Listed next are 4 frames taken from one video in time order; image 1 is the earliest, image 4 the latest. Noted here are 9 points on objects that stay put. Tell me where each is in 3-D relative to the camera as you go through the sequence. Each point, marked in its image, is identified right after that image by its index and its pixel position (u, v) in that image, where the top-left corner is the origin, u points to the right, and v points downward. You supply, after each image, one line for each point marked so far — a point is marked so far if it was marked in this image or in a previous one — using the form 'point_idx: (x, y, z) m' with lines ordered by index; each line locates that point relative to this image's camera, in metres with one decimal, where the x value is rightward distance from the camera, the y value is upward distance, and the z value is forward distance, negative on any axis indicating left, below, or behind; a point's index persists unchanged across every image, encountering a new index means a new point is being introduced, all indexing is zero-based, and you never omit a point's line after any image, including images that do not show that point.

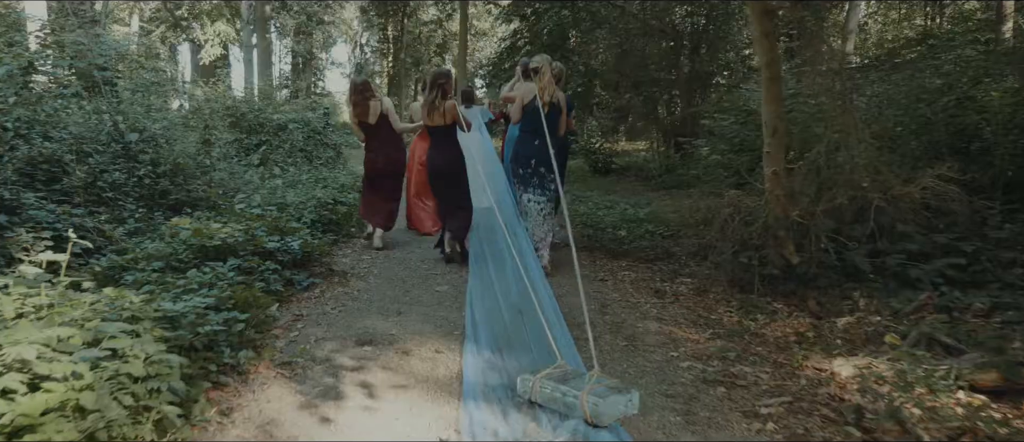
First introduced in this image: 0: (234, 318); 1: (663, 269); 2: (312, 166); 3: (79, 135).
0: (-1.4, -0.5, +3.9) m
1: (+1.2, -0.4, +6.0) m
2: (-3.6, +1.0, +13.6) m
3: (-4.0, +0.8, +7.1) m
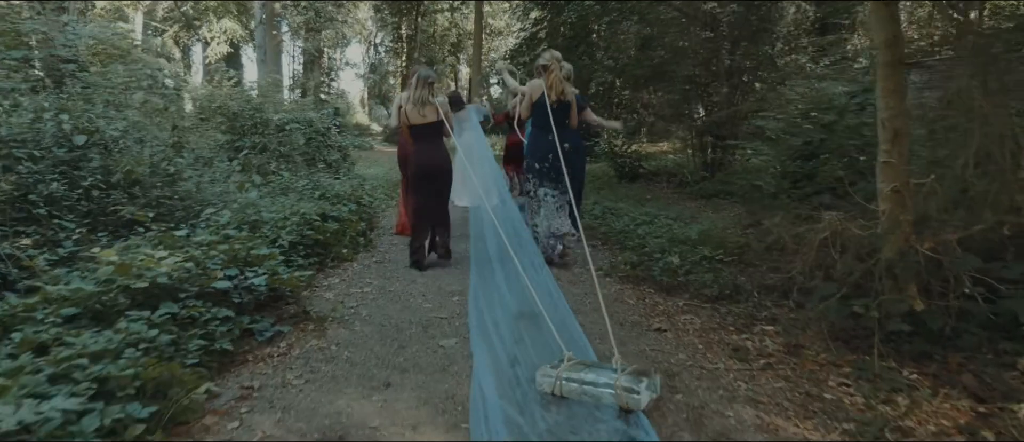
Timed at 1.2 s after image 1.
0: (-1.3, -0.7, +2.6) m
1: (+1.4, -0.6, +4.6) m
2: (-3.3, +0.8, +12.4) m
3: (-3.9, +0.6, +5.8) m
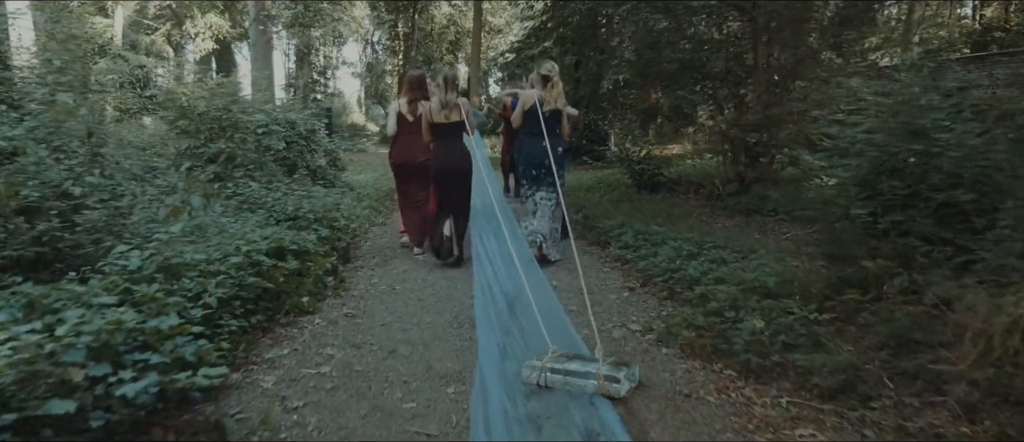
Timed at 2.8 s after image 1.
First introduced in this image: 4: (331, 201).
0: (-1.2, -0.9, +1.0) m
1: (+1.5, -0.8, +3.1) m
2: (-3.2, +0.6, +10.8) m
3: (-3.8, +0.4, +4.2) m
4: (-2.2, +0.2, +9.2) m
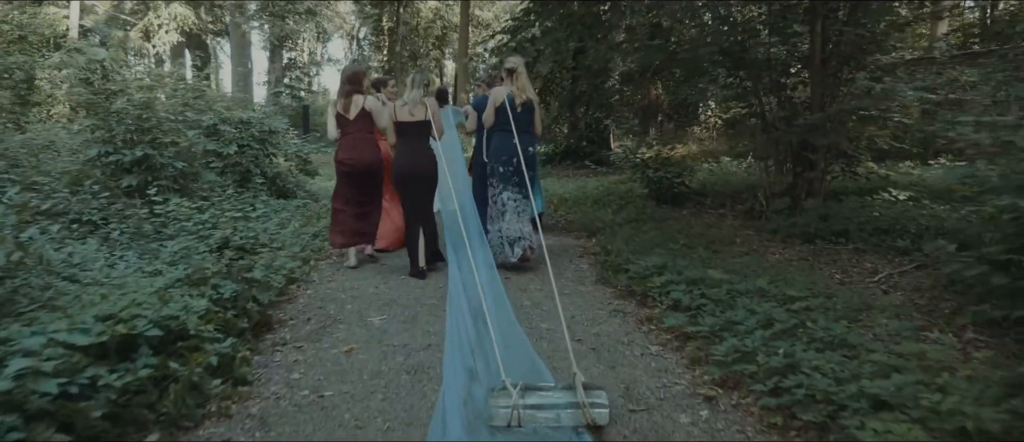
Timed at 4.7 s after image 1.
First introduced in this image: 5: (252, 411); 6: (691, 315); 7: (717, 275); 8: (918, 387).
0: (-1.1, -1.2, -1.1) m
1: (+1.5, -1.1, +1.0) m
2: (-3.3, +0.3, +8.7) m
3: (-3.7, +0.1, +2.1) m
4: (-2.3, 0.0, +7.0) m
5: (-1.1, -0.8, +3.3) m
6: (+1.0, -0.5, +4.3) m
7: (+1.3, -0.4, +5.0) m
8: (+1.6, -0.6, +2.9) m
